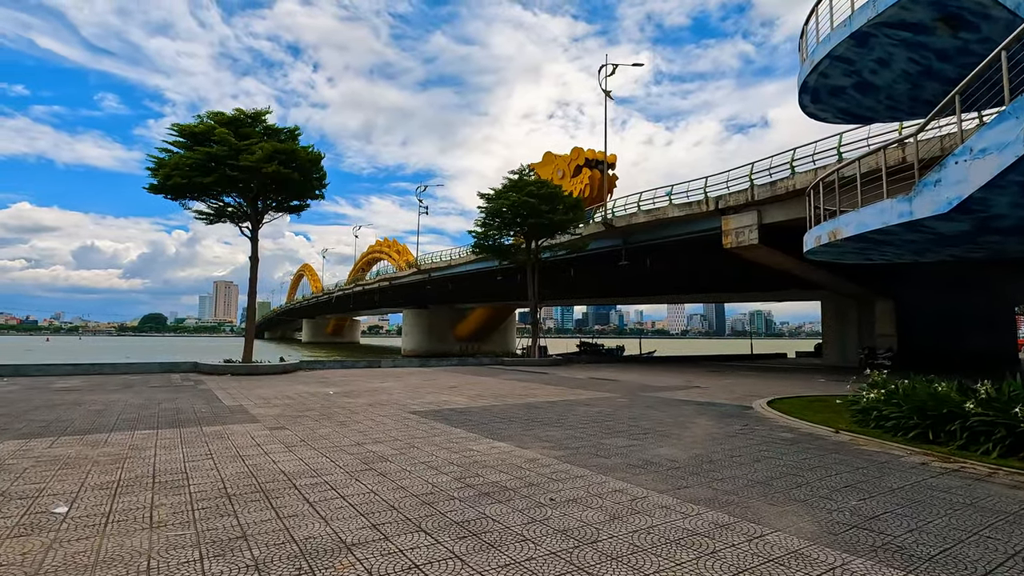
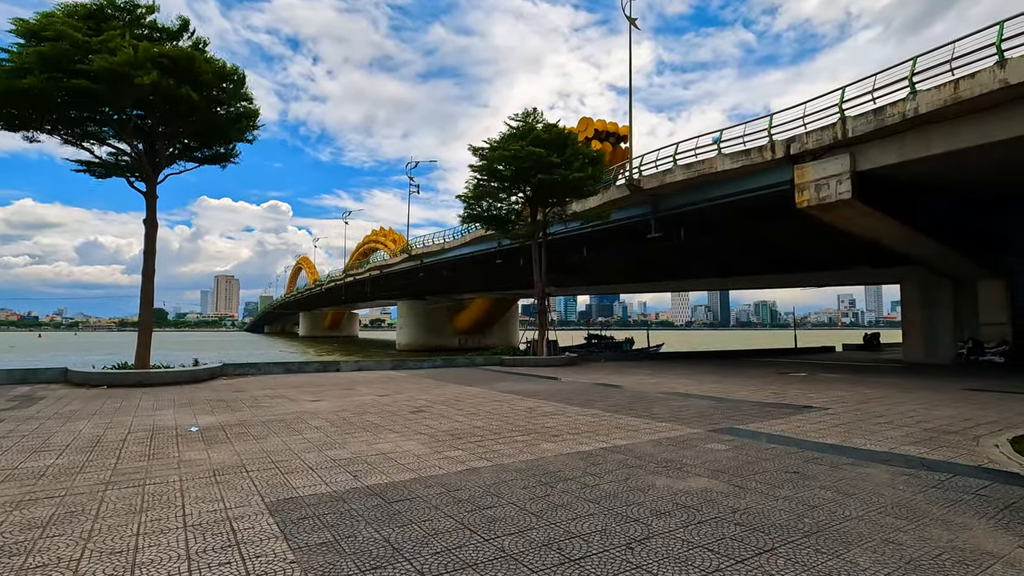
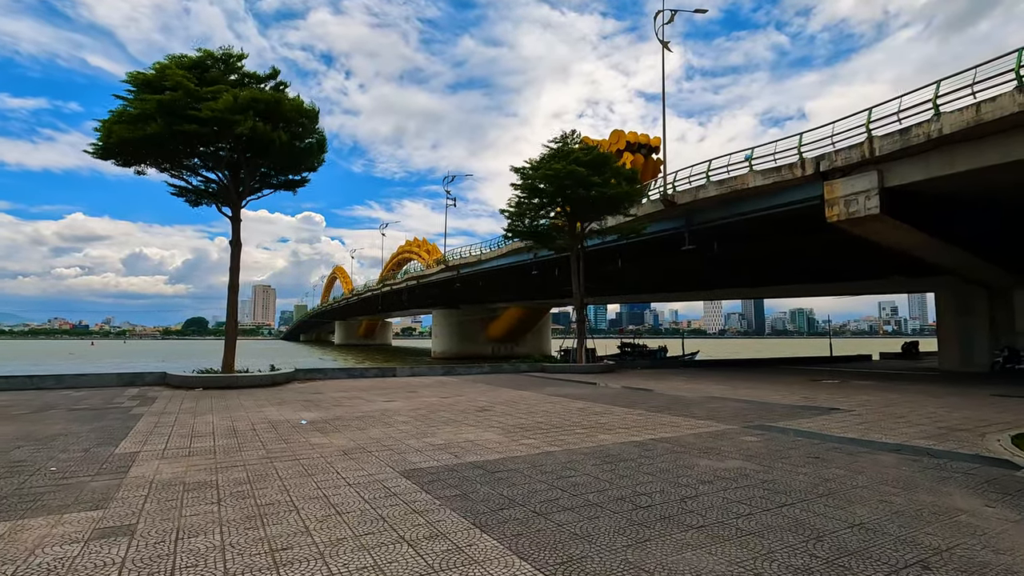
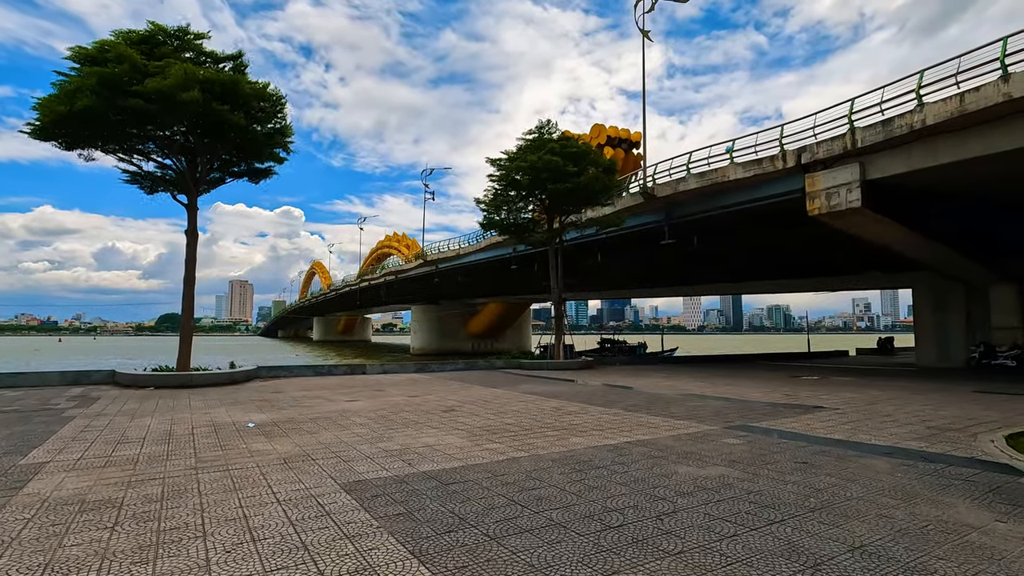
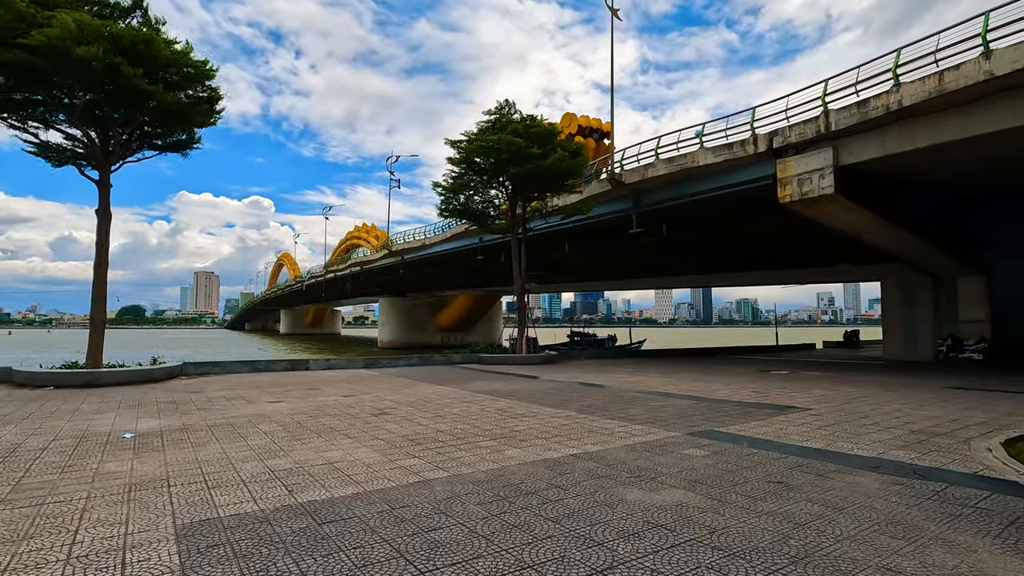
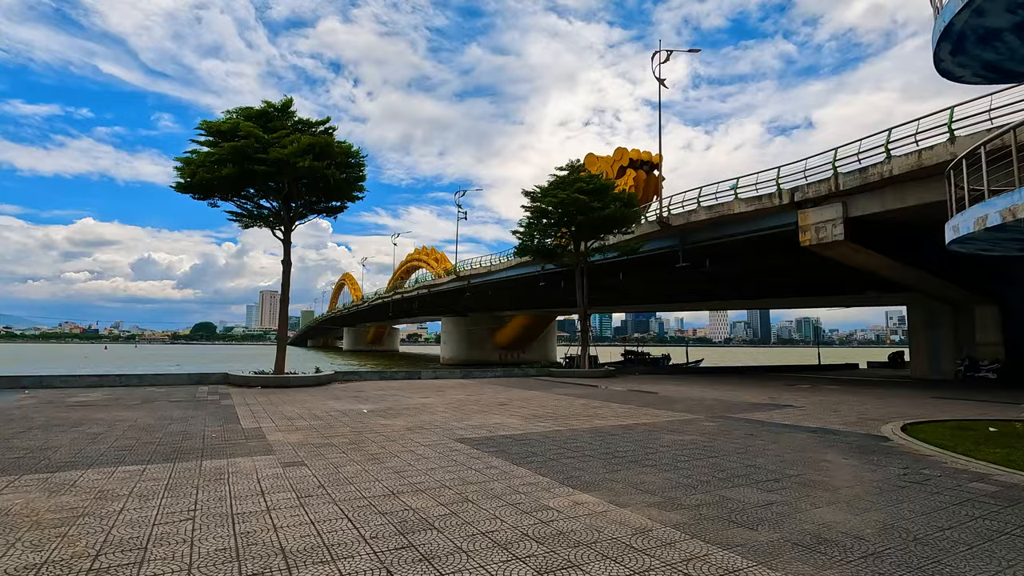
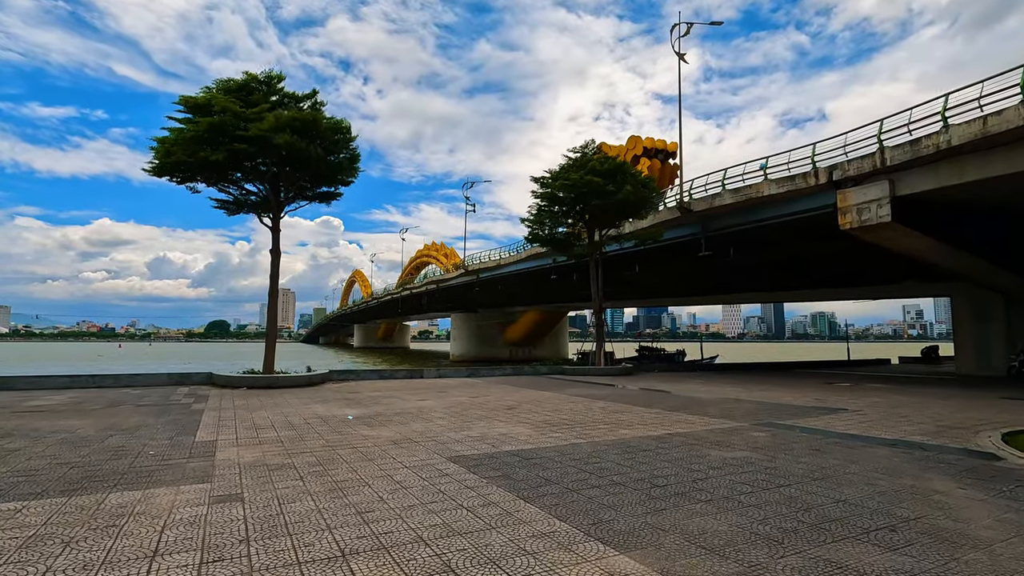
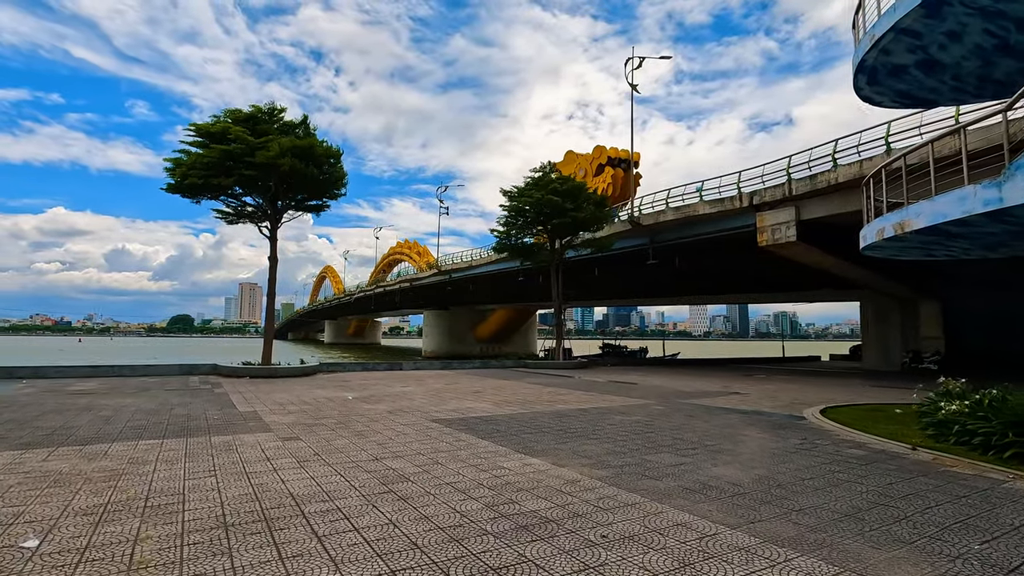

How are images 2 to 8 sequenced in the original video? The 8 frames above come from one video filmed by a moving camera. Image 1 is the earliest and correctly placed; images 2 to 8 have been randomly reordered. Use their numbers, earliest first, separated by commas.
8, 6, 7, 3, 4, 2, 5
